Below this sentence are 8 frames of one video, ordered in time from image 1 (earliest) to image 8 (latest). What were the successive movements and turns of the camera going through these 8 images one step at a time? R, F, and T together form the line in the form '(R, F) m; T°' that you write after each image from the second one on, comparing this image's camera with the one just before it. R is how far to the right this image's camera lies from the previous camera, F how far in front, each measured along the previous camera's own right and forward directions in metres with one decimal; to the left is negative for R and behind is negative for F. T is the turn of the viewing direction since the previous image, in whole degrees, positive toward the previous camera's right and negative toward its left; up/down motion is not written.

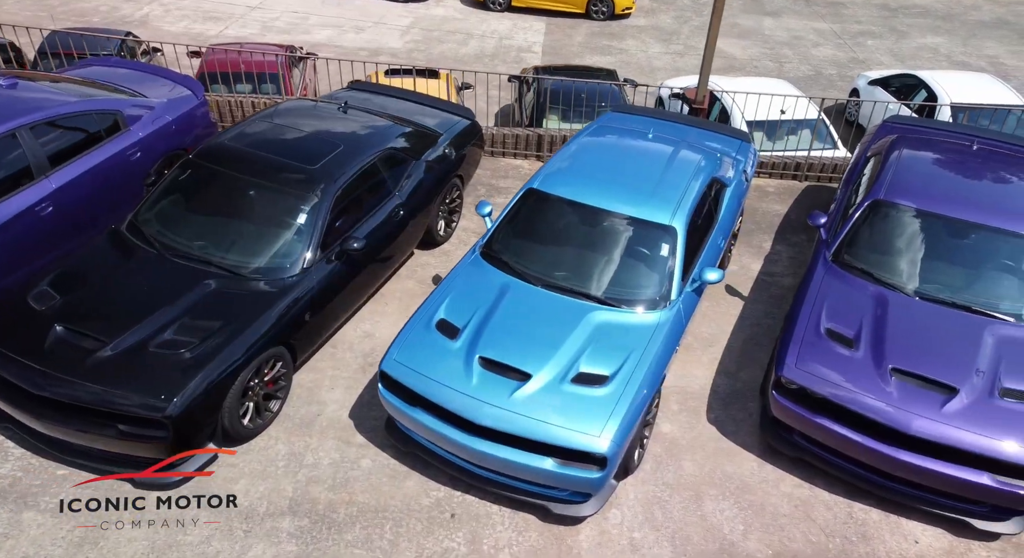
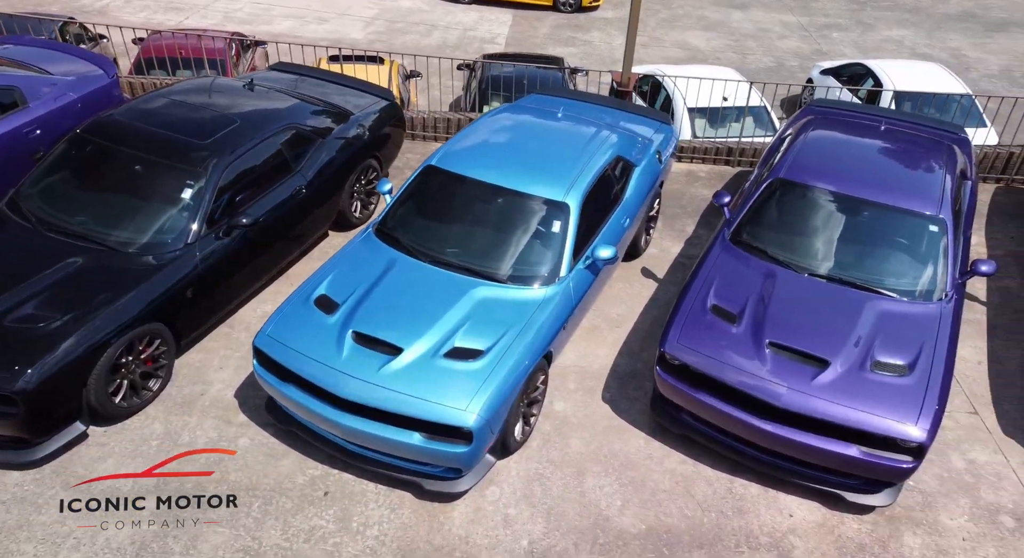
(+0.7, 0.0) m; +1°
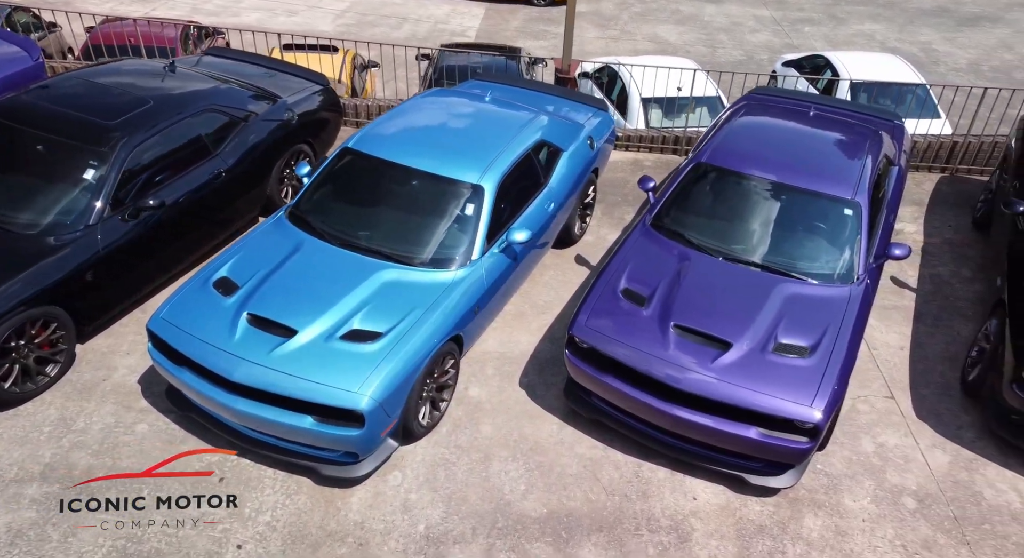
(+0.6, 0.0) m; +1°
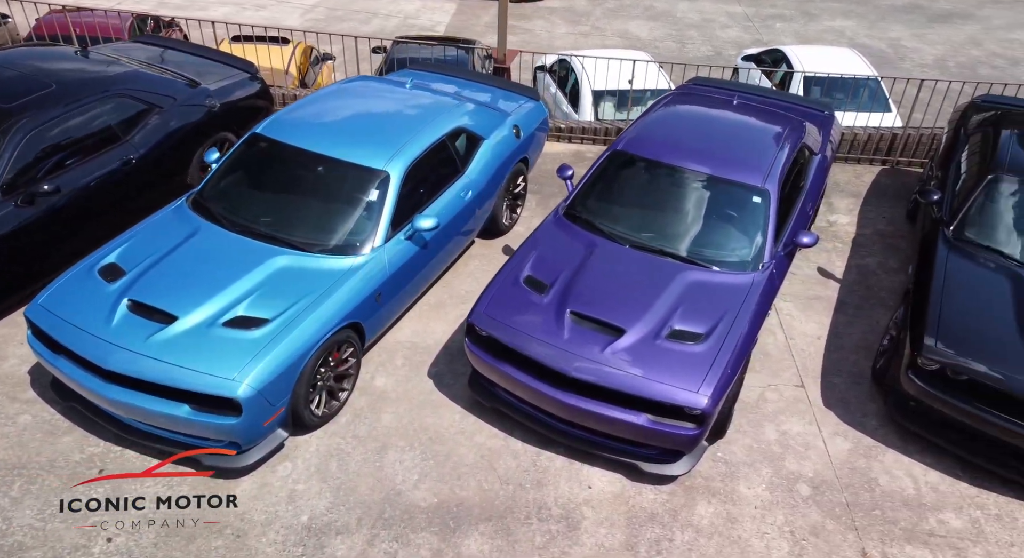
(+0.6, 0.0) m; +1°
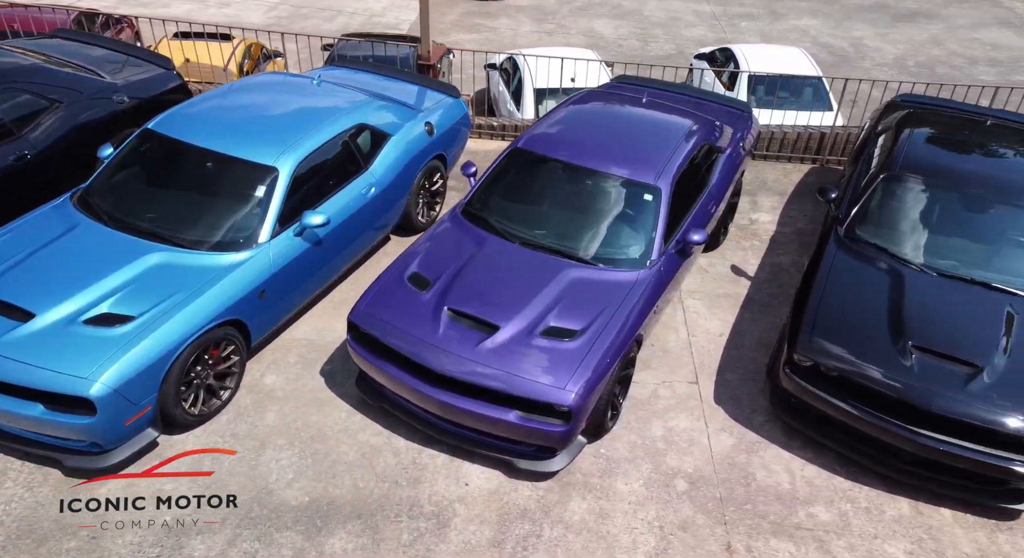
(+0.7, 0.0) m; +1°
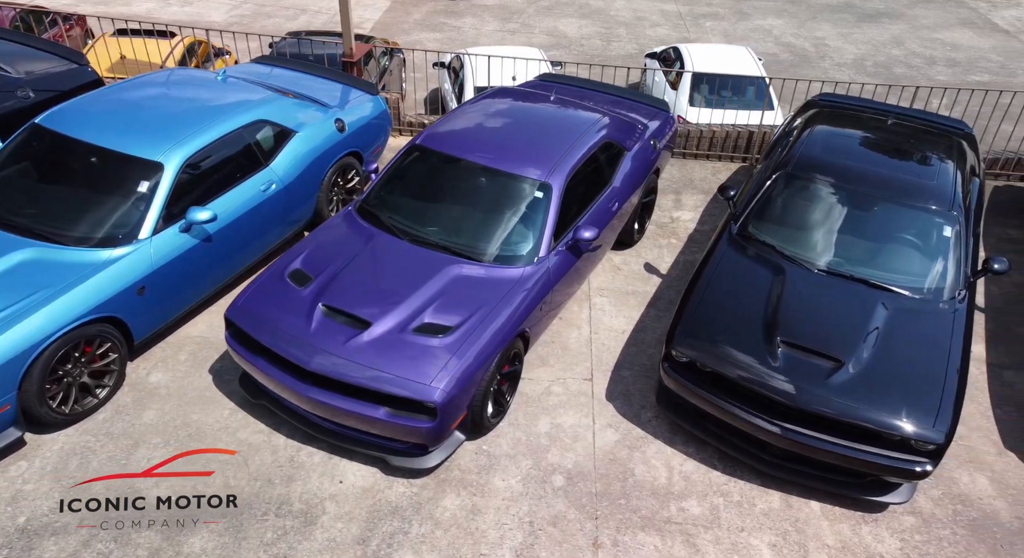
(+0.7, 0.0) m; +1°
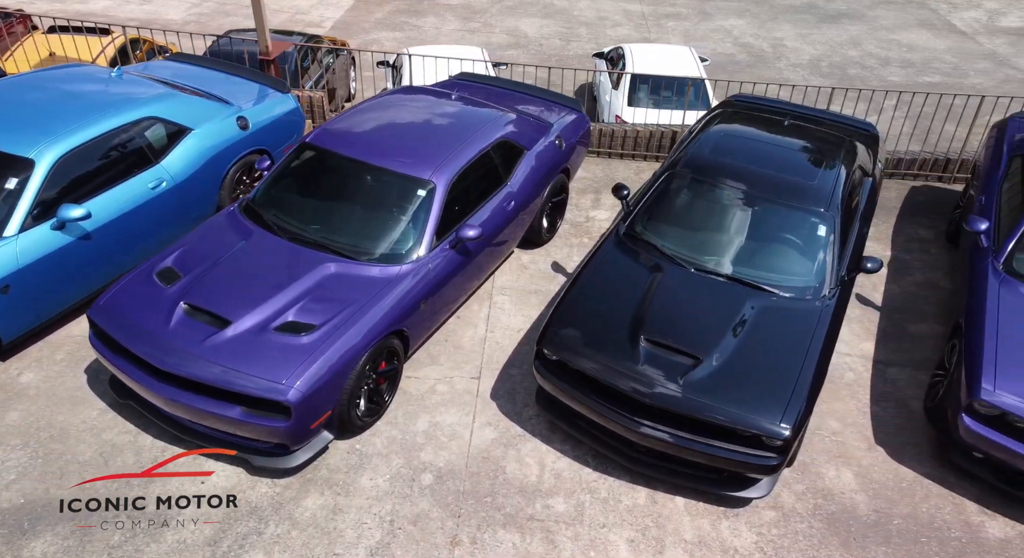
(+0.8, 0.0) m; +1°
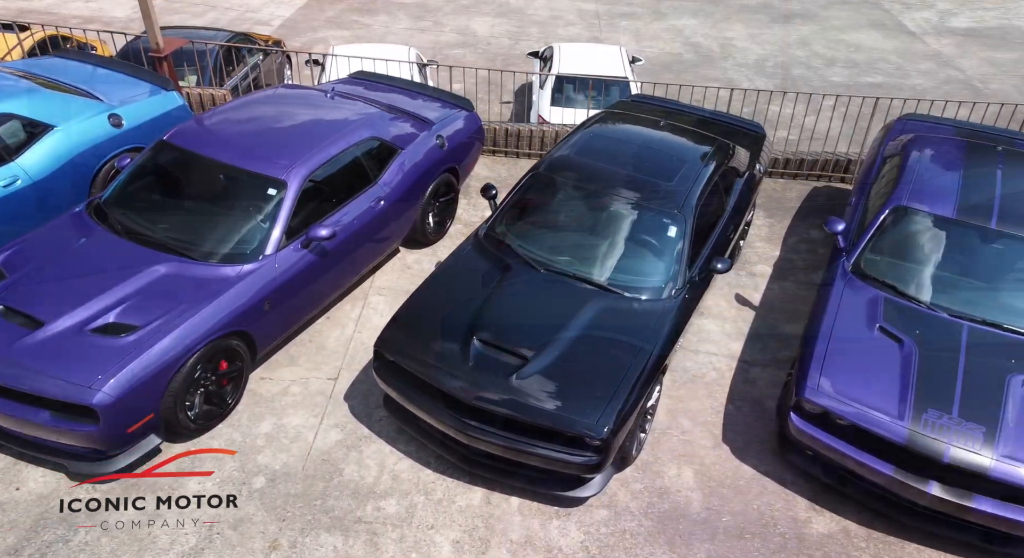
(+1.0, 0.0) m; +2°
